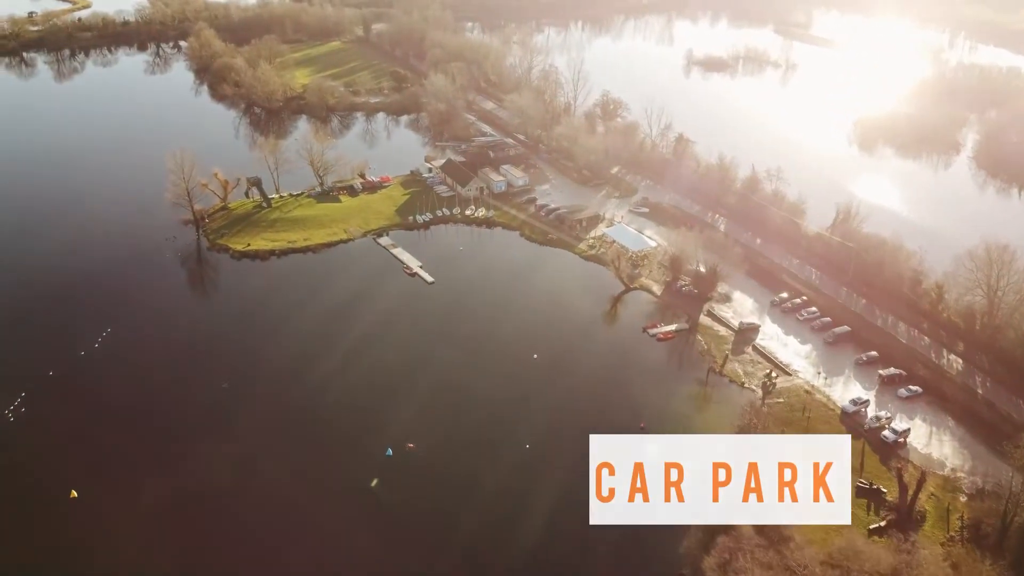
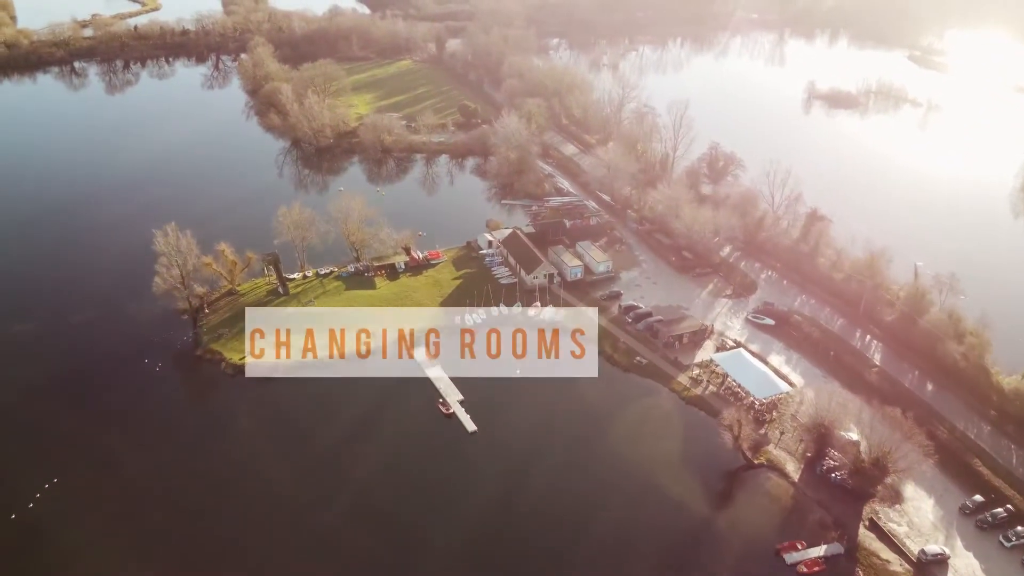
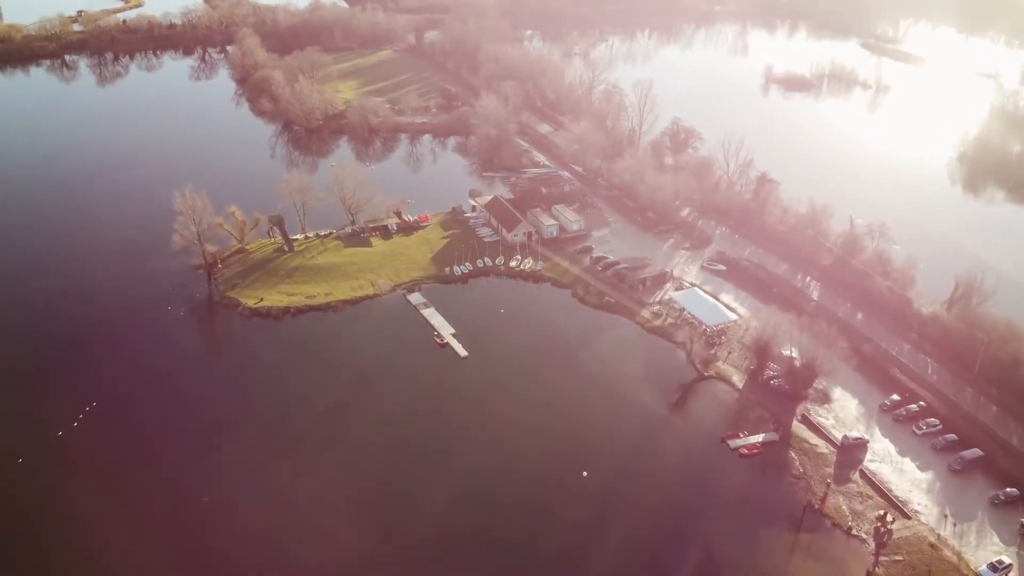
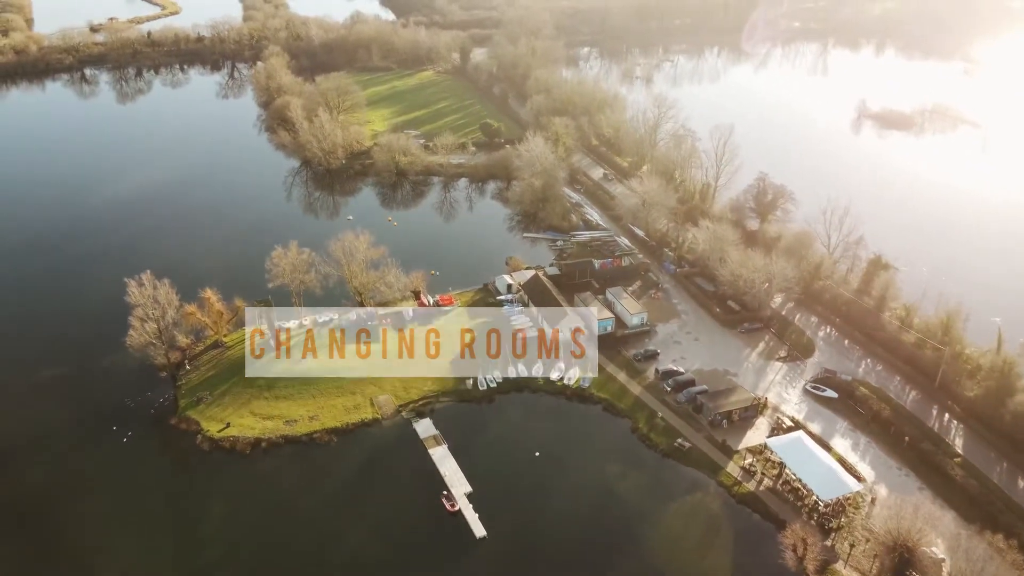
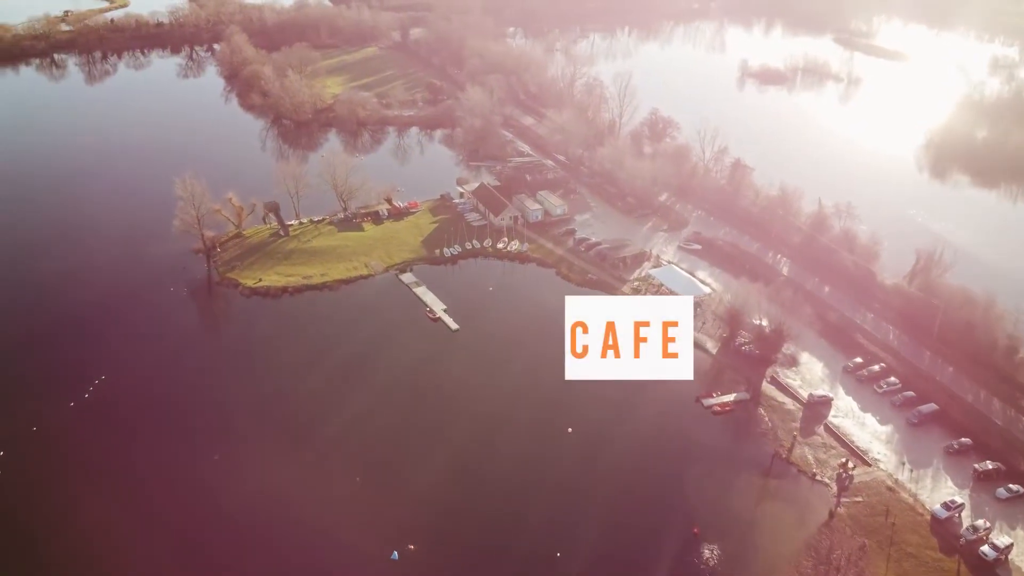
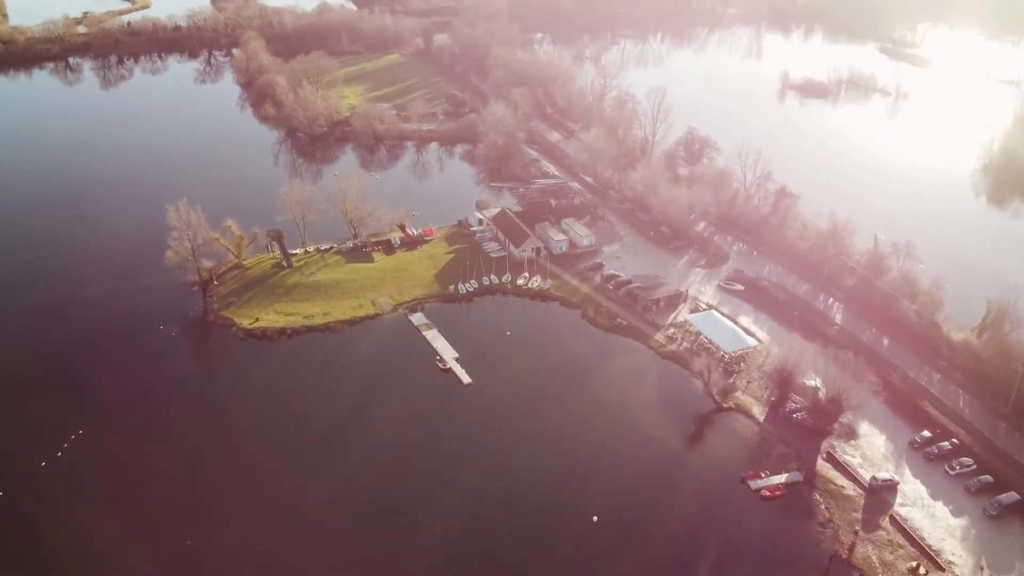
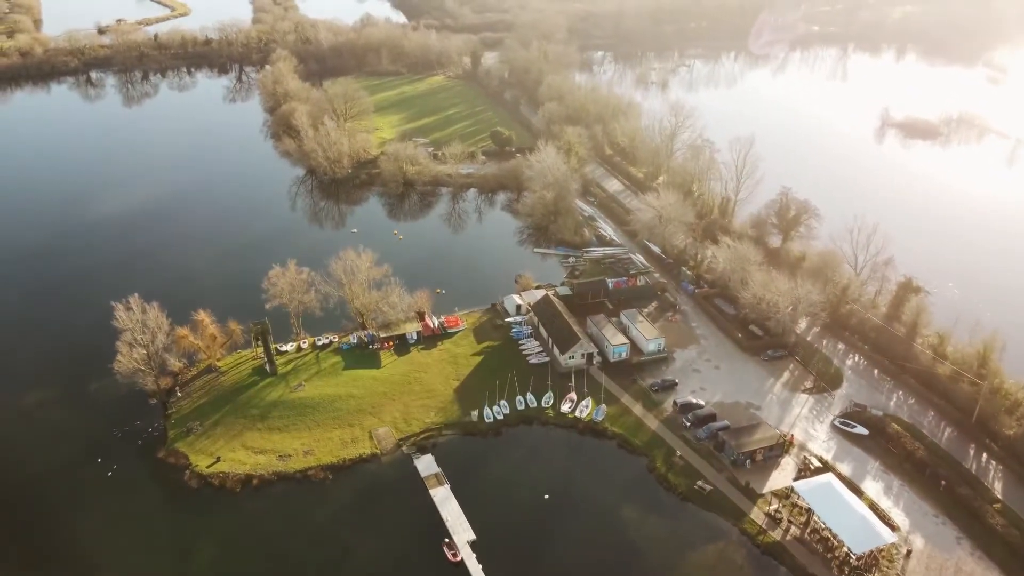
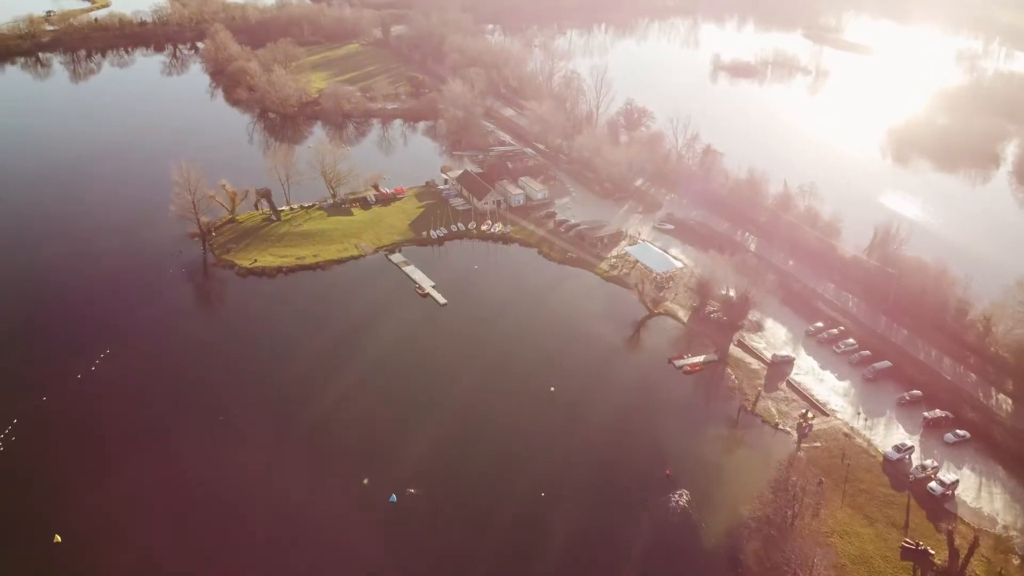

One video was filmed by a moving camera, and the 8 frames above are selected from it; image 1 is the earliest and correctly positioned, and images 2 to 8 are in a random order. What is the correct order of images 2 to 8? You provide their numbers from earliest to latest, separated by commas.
8, 5, 3, 6, 2, 4, 7
